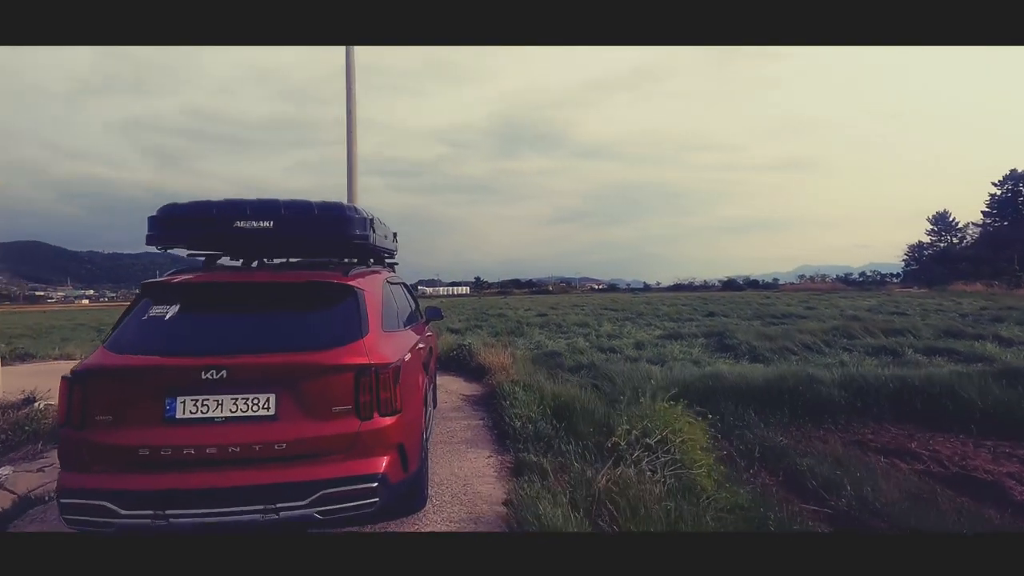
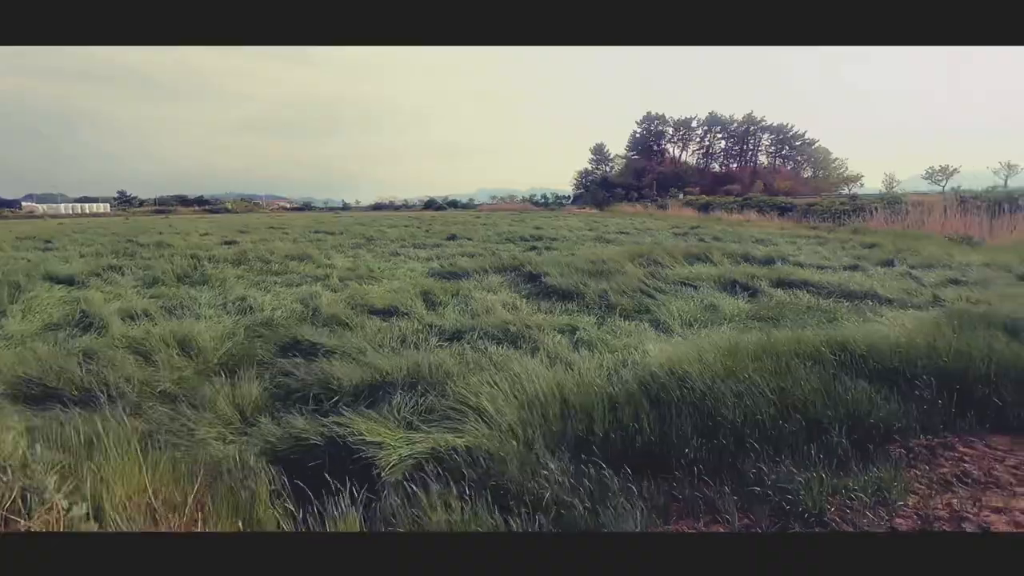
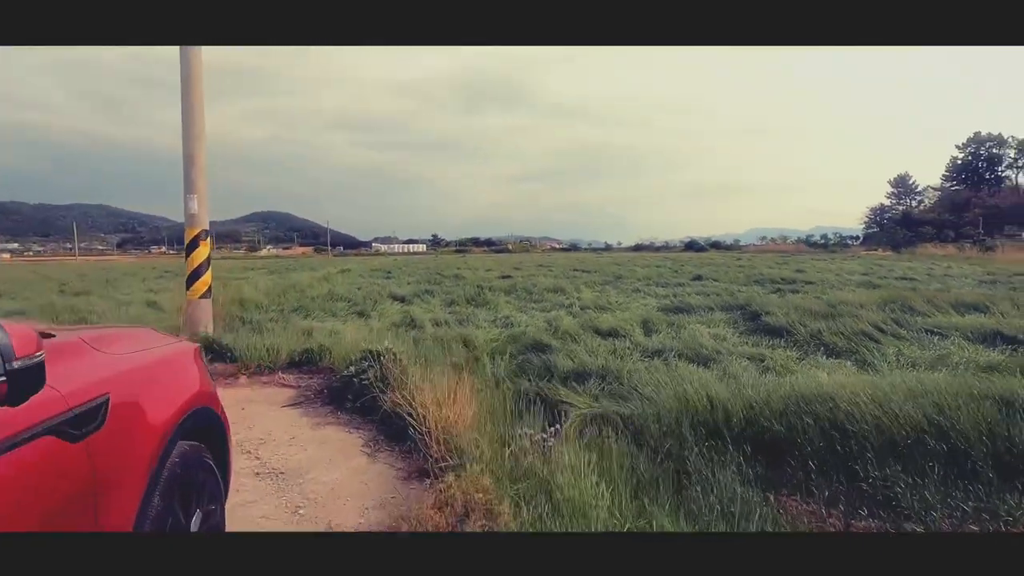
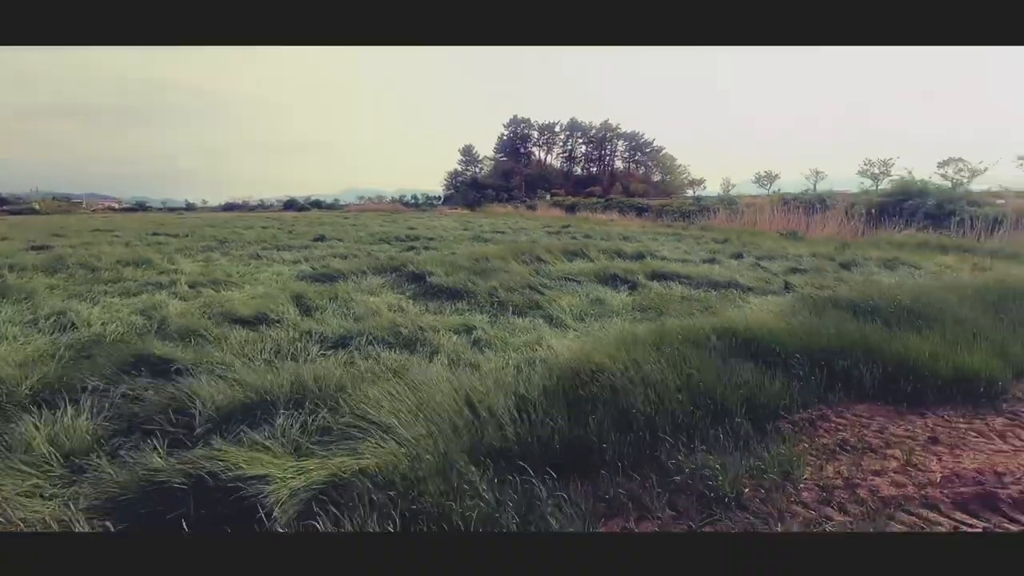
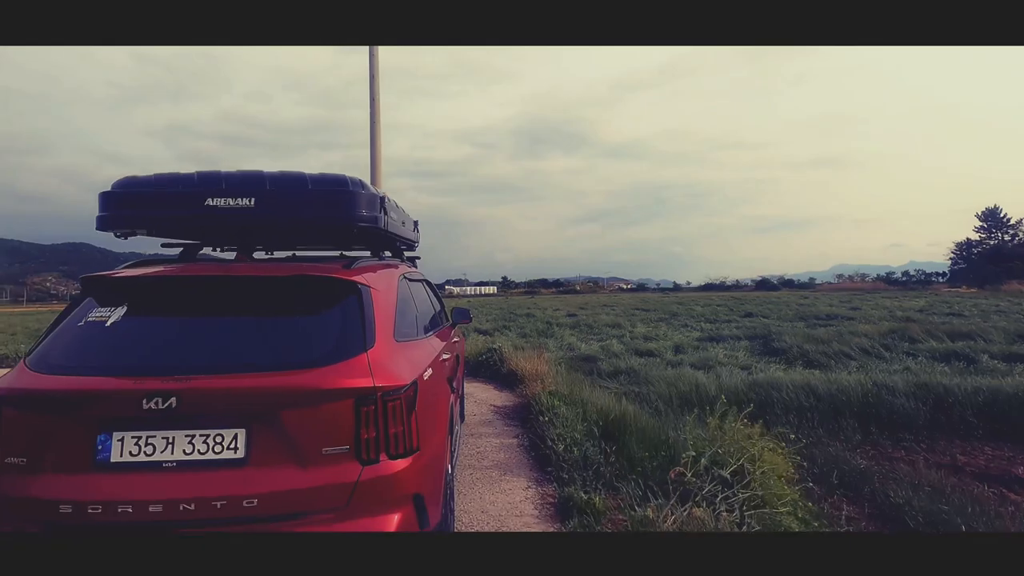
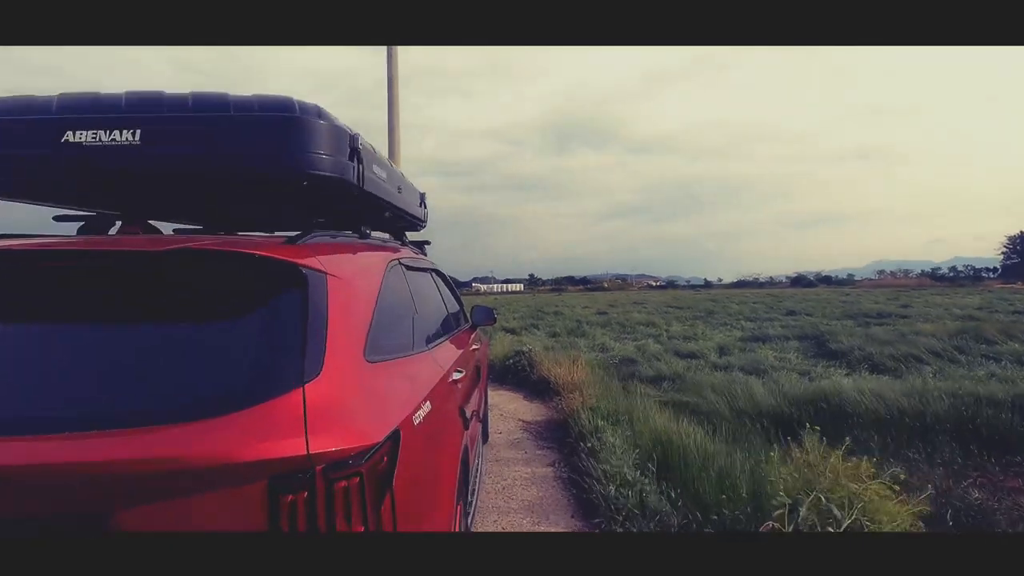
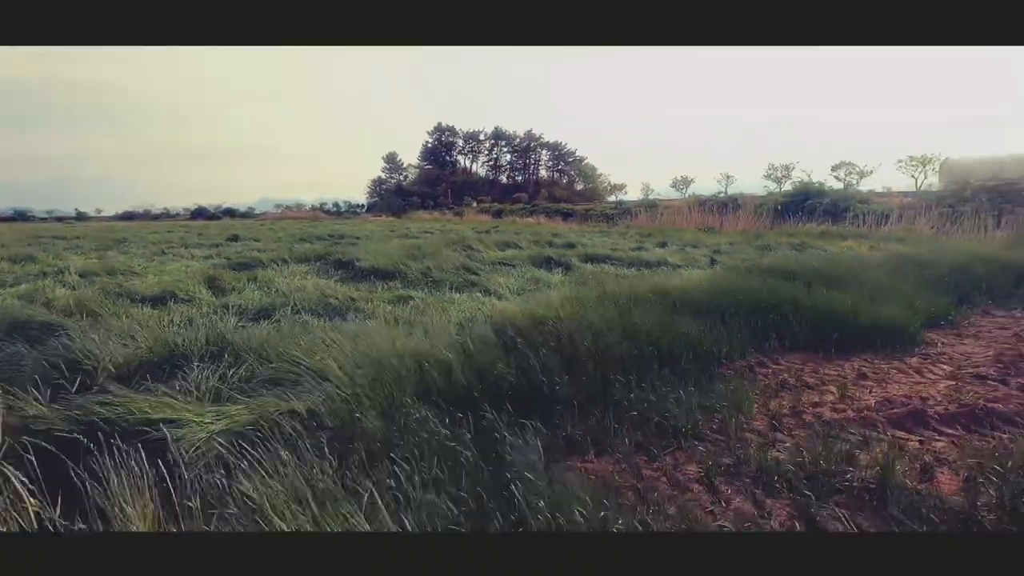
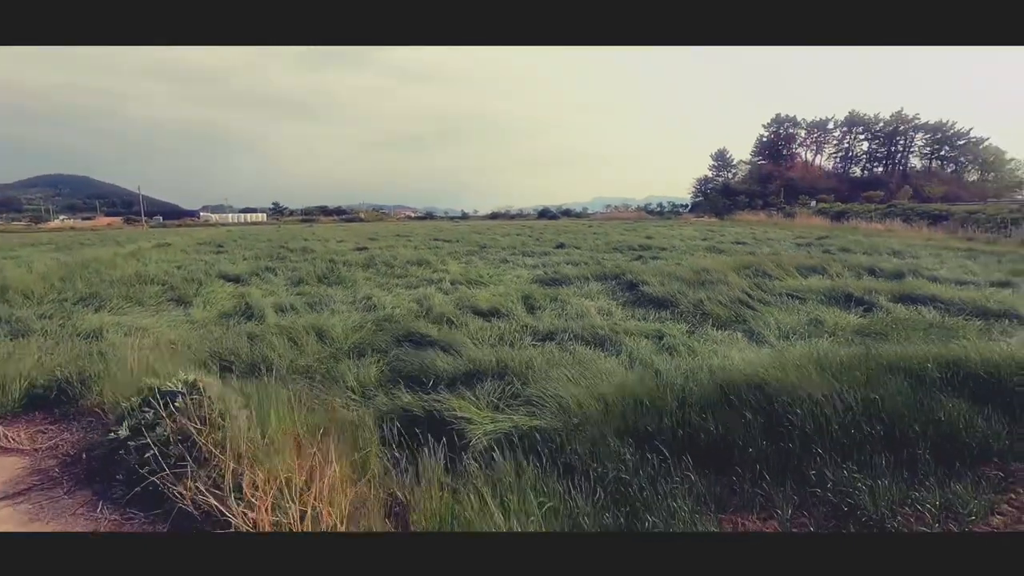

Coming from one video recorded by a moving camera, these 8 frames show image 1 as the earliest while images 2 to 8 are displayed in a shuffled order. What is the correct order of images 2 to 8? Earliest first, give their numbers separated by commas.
5, 6, 3, 8, 2, 4, 7
